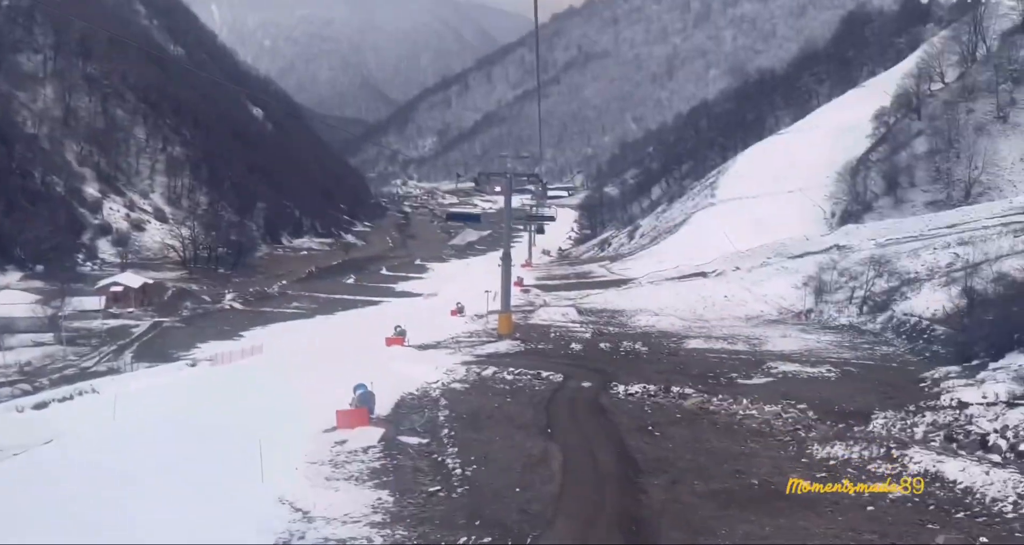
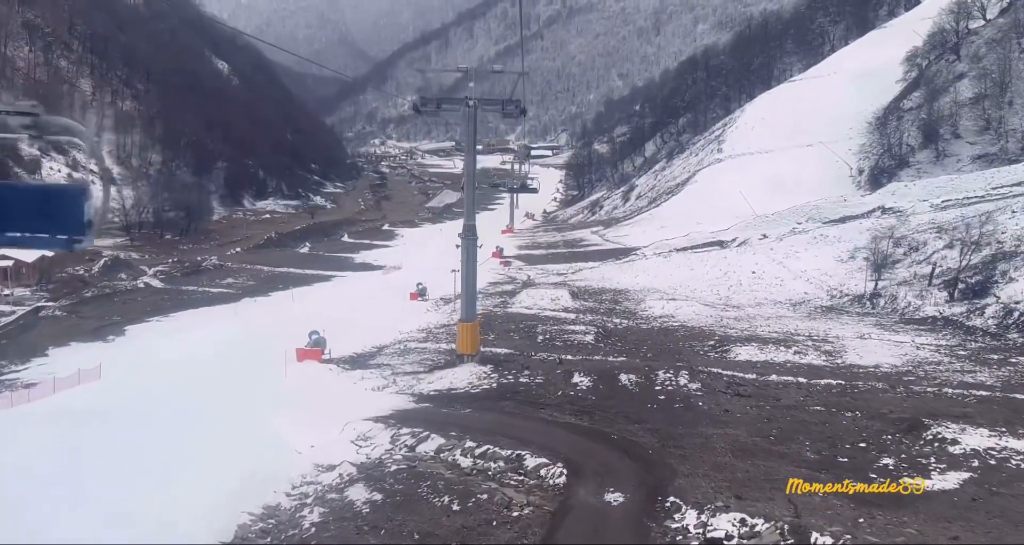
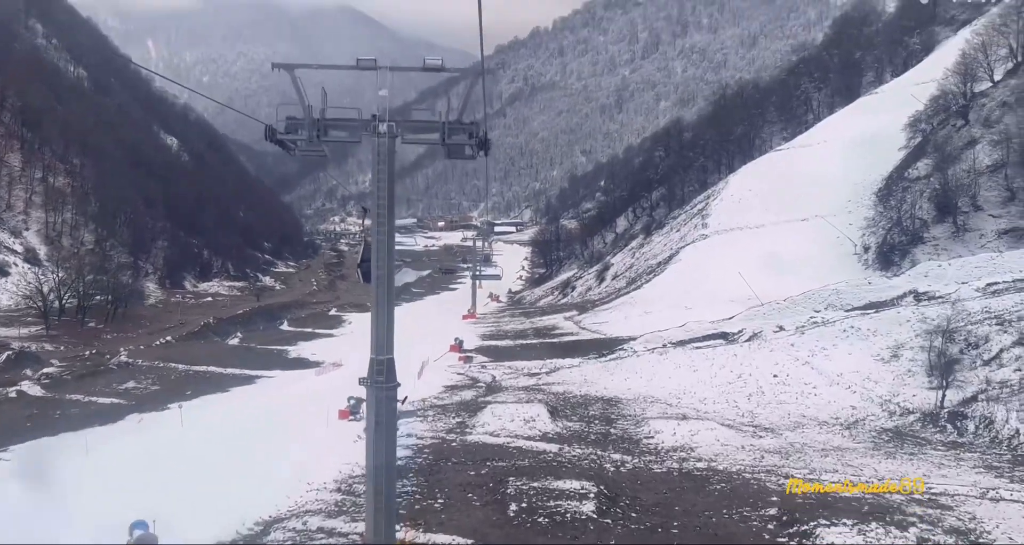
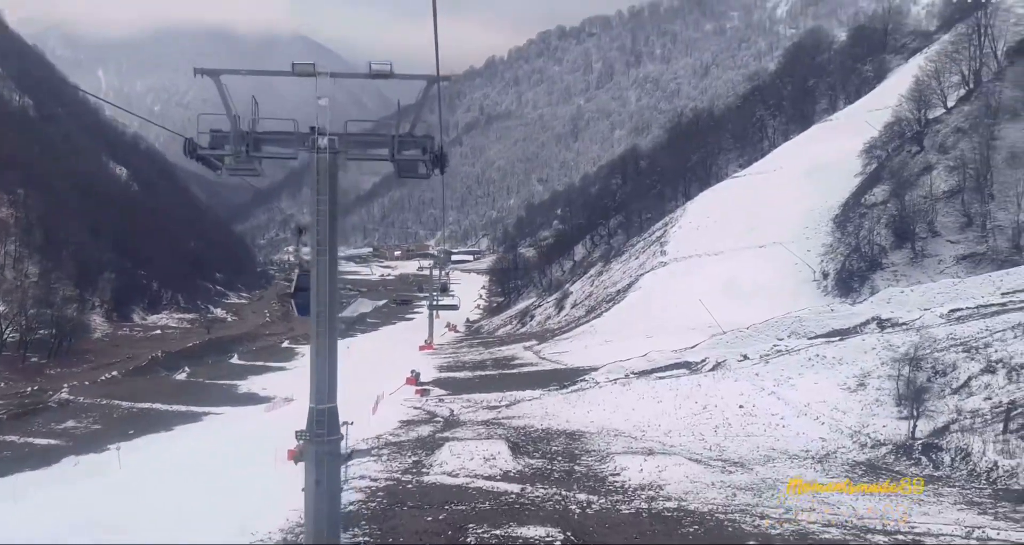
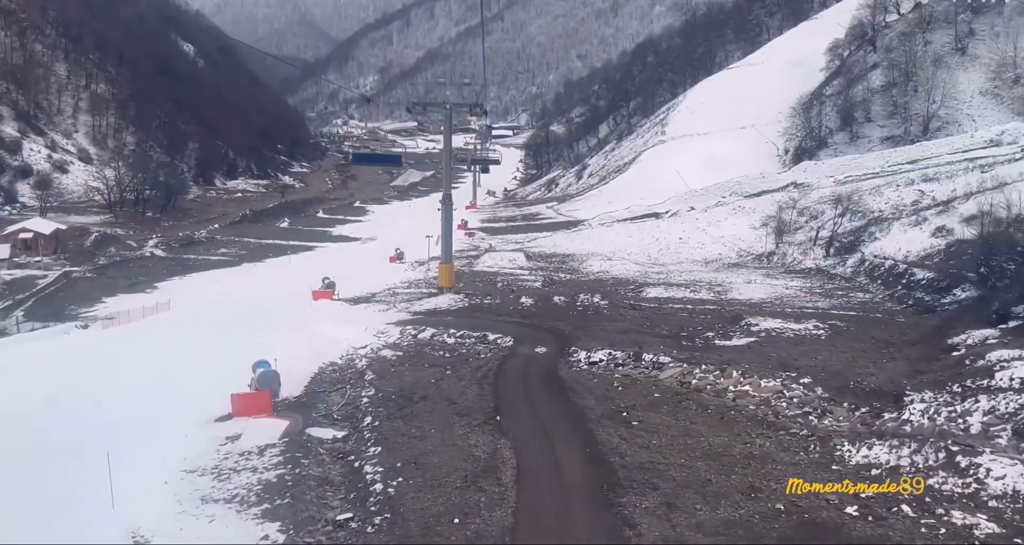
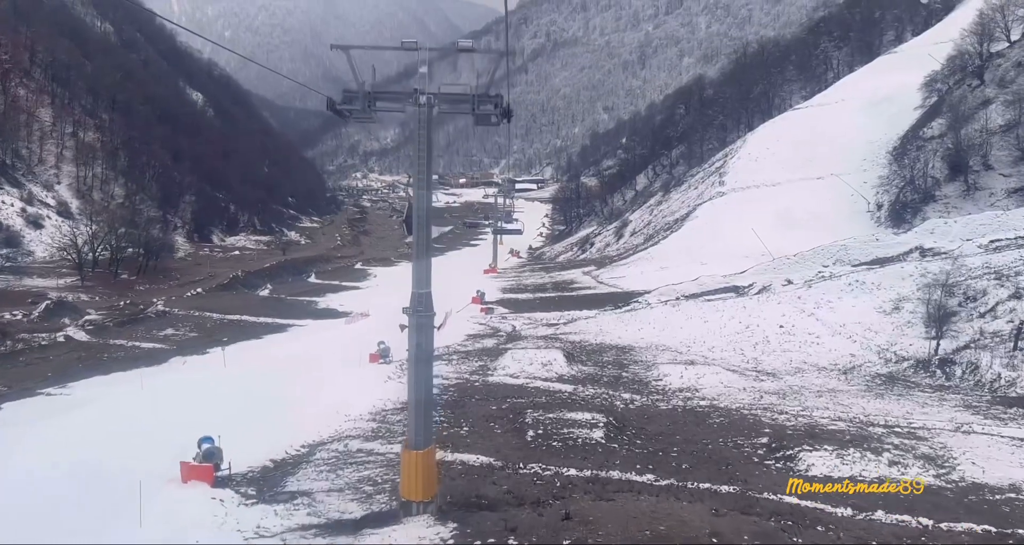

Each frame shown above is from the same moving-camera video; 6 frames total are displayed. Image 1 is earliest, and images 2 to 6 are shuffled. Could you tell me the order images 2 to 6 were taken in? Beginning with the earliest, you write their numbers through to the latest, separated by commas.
5, 2, 6, 3, 4
